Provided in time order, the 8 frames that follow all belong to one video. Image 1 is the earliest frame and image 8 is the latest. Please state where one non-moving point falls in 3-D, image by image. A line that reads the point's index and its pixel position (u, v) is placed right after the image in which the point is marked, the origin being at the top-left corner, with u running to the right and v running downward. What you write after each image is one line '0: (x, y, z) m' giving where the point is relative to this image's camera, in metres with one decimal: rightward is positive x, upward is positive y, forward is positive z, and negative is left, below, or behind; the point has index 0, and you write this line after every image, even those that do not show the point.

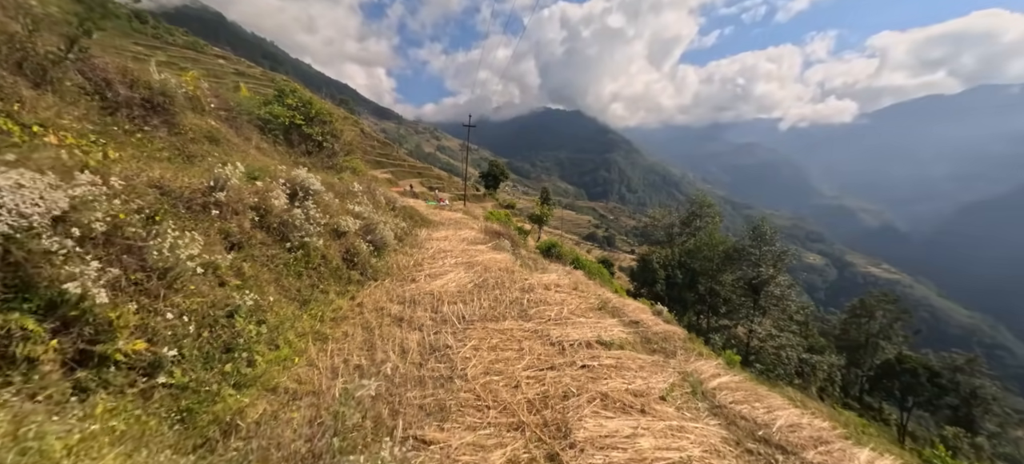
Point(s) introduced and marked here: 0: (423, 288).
0: (-1.6, -1.0, +6.8) m
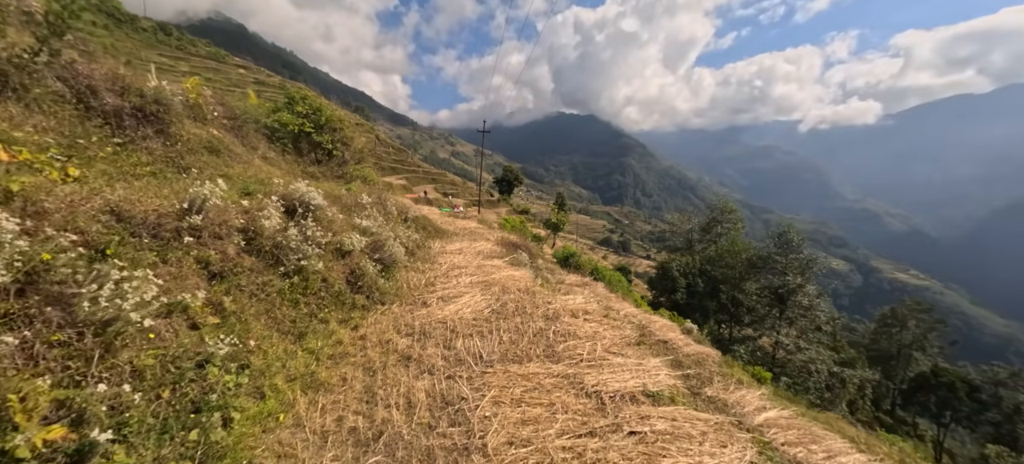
0: (-1.2, -1.3, +6.0) m
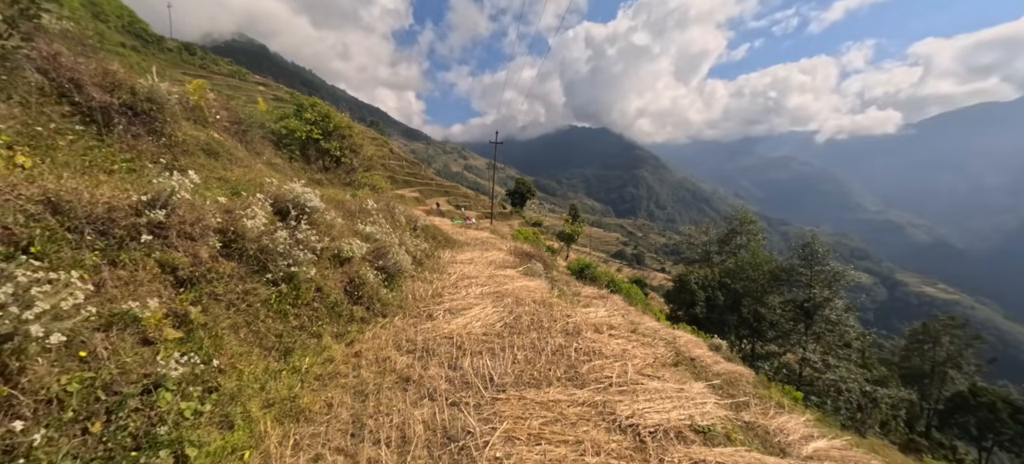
0: (-1.0, -1.4, +5.4) m
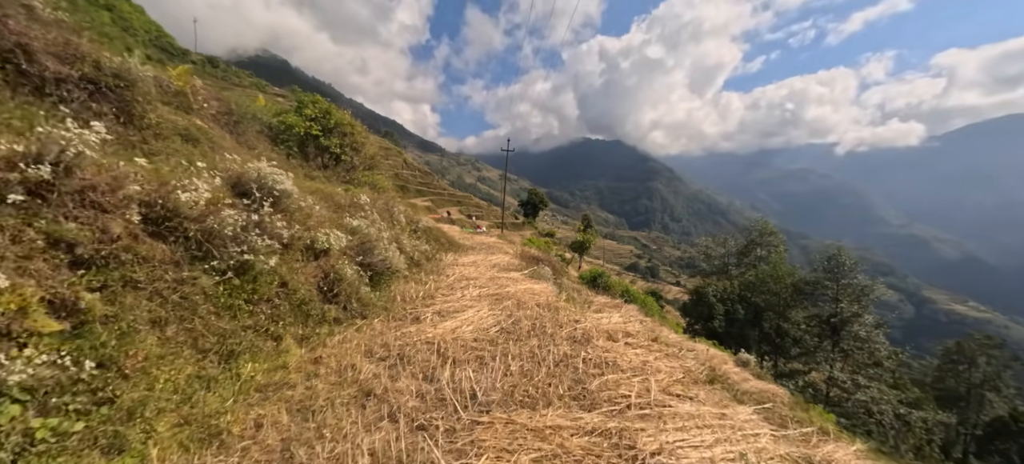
0: (-1.0, -1.2, +4.5) m
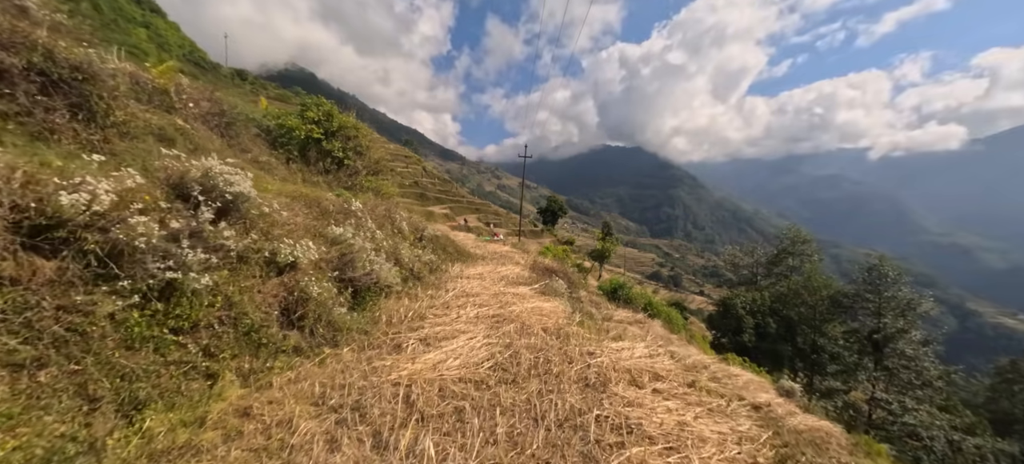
0: (-1.1, -1.3, +3.6) m
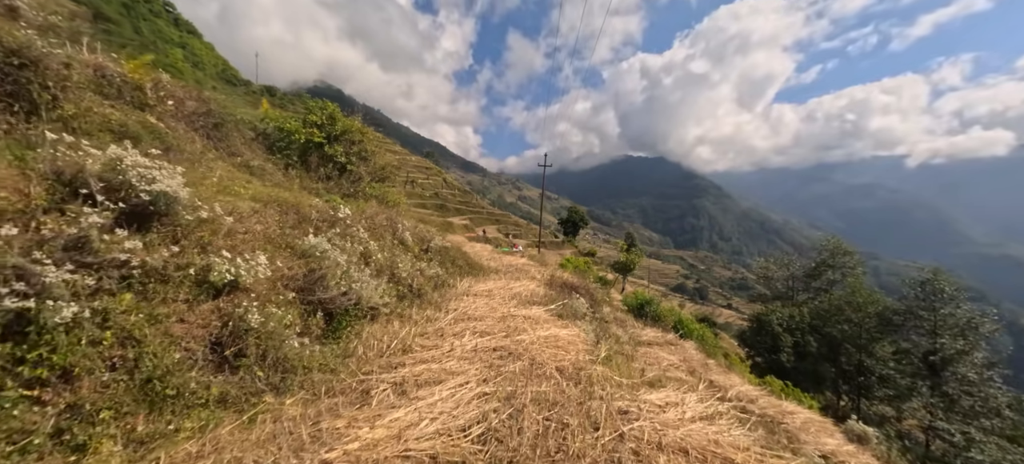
0: (-1.1, -1.4, +2.6) m
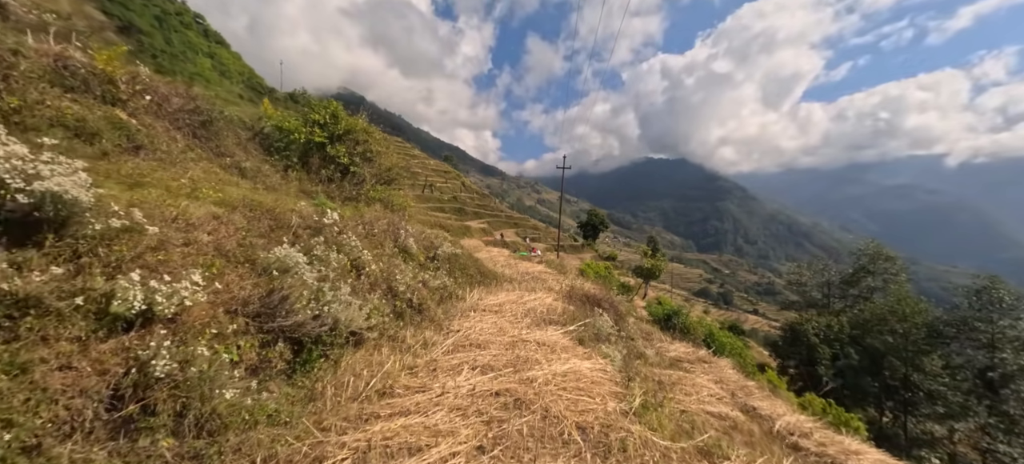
0: (-1.1, -1.5, +1.6) m
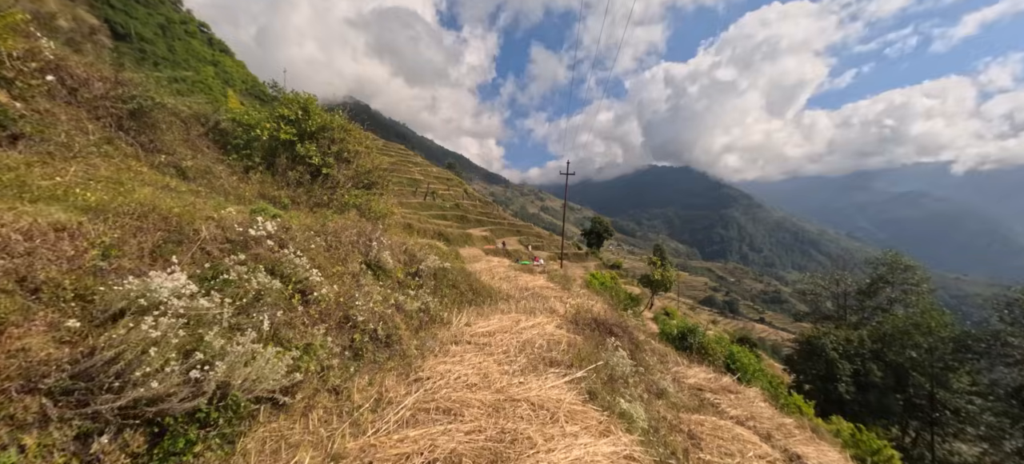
0: (-1.3, -1.6, +0.3) m
